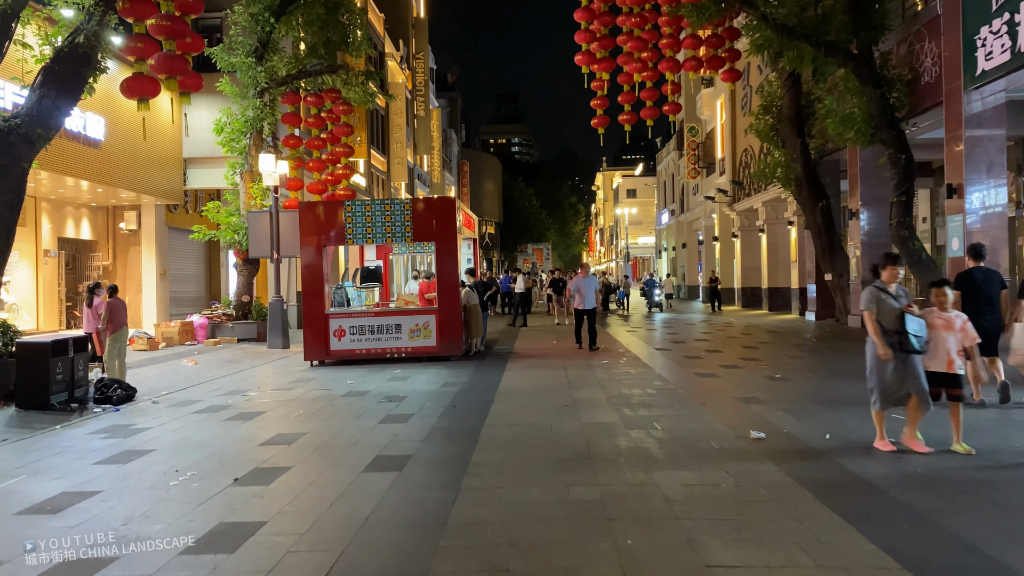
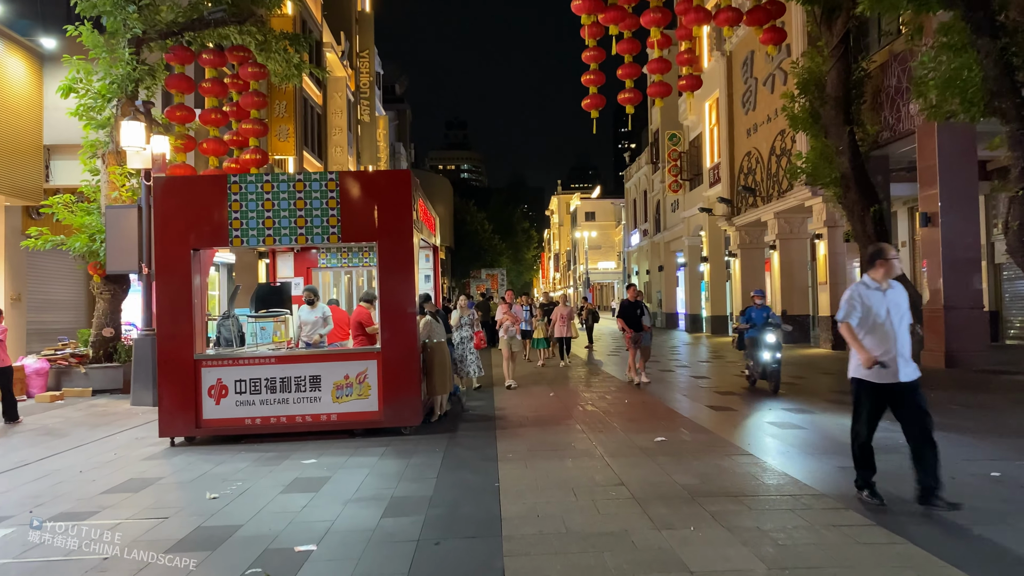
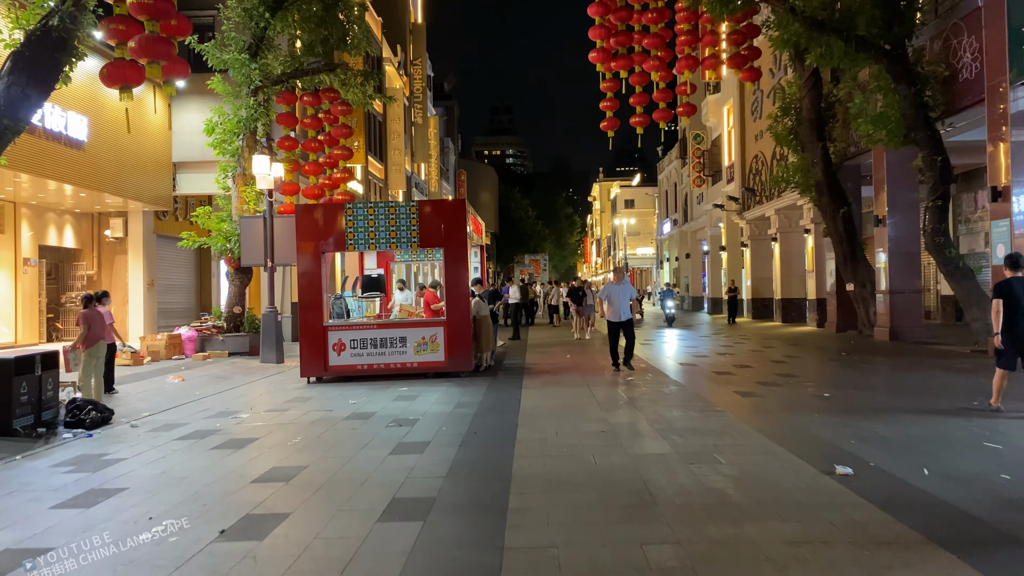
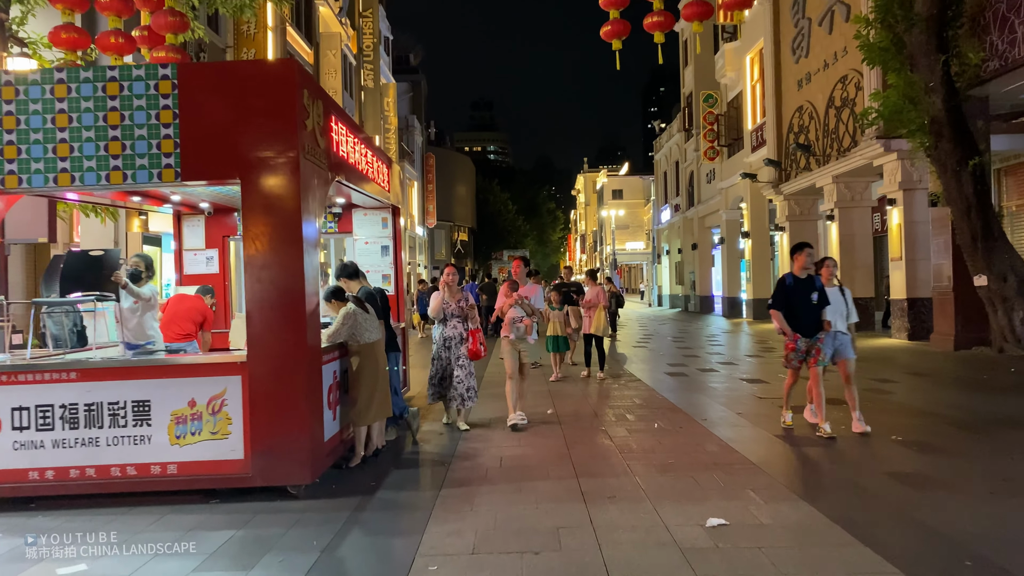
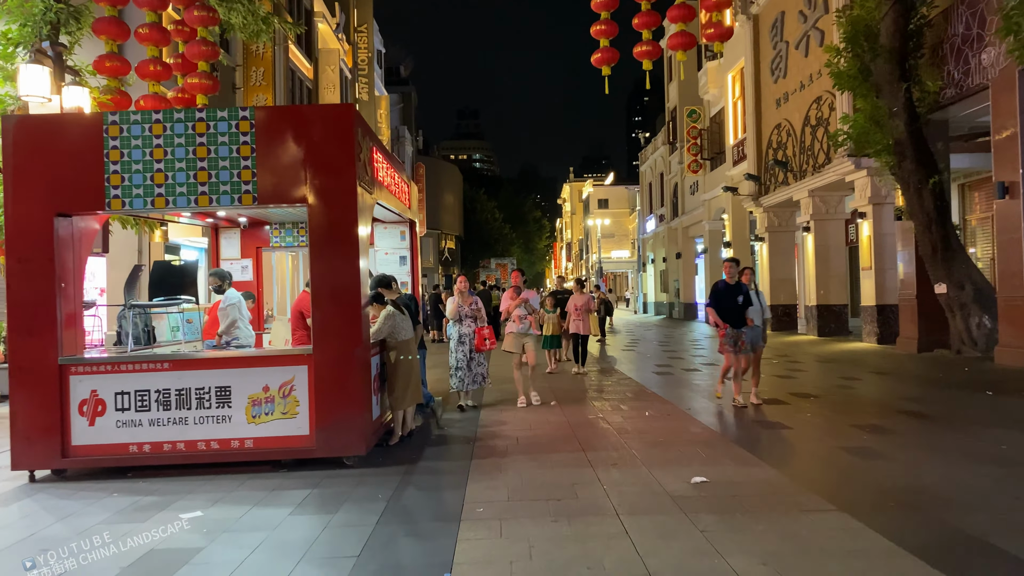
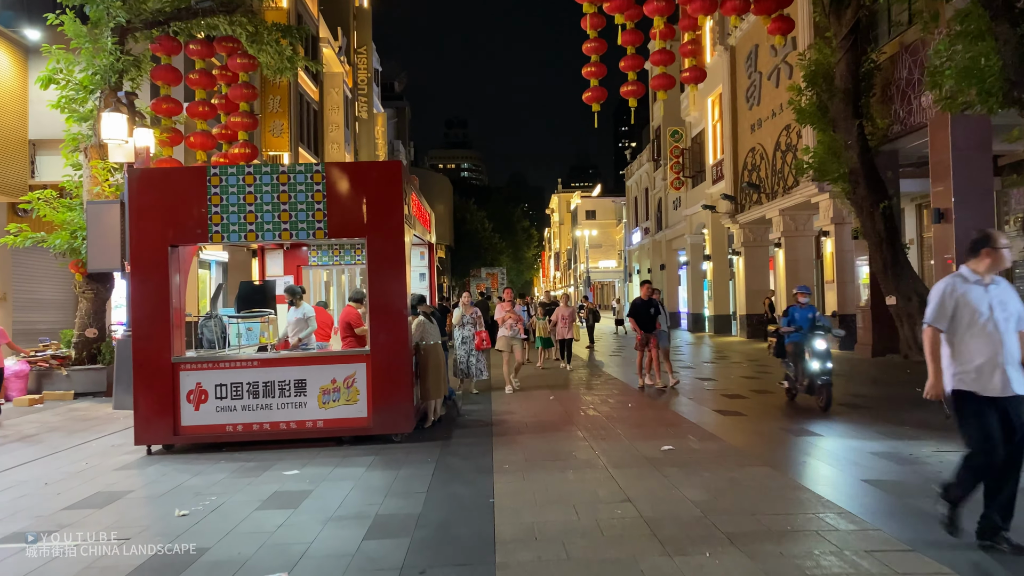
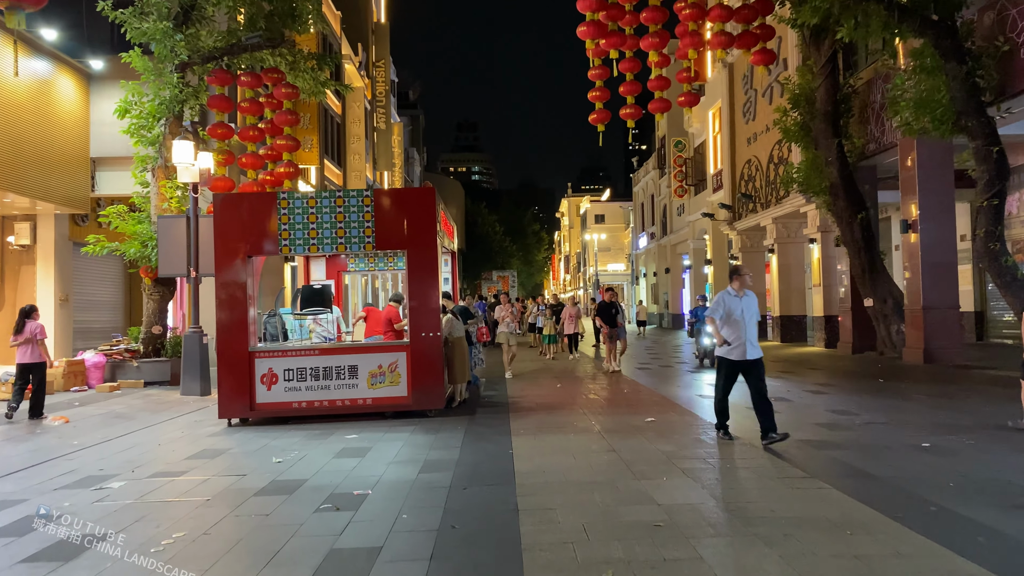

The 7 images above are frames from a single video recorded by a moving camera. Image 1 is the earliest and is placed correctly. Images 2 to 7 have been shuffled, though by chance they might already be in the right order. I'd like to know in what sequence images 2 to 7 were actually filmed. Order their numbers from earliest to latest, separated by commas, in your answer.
3, 7, 2, 6, 5, 4
